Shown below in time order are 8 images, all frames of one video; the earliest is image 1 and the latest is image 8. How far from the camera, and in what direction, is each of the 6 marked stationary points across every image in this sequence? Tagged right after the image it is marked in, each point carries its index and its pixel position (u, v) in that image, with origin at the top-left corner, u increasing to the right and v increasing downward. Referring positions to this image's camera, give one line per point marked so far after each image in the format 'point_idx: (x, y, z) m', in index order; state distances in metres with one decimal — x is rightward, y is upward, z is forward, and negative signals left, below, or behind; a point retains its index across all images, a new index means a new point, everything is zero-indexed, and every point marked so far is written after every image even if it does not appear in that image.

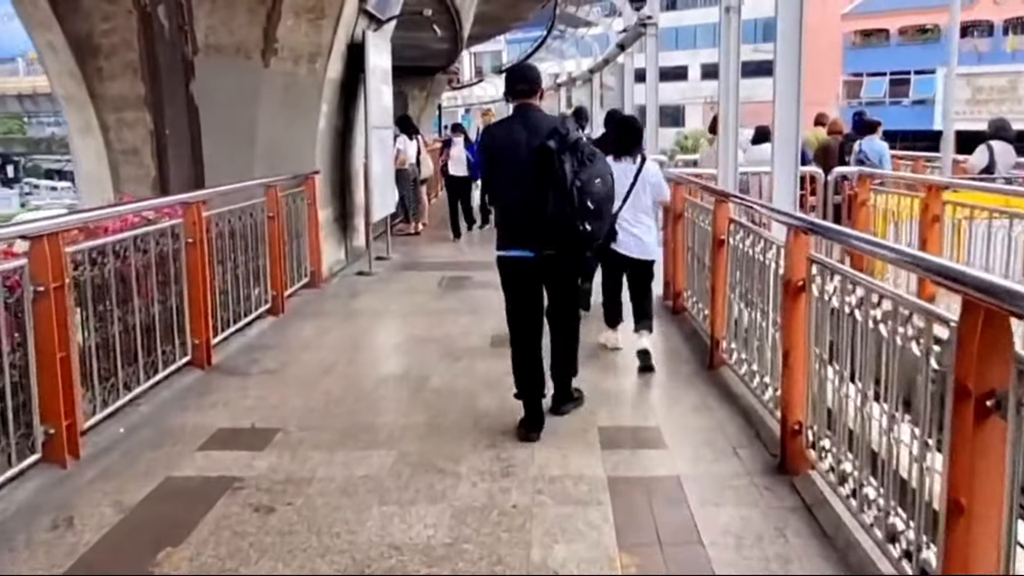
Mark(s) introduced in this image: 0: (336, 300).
0: (-1.1, -0.1, +8.7) m
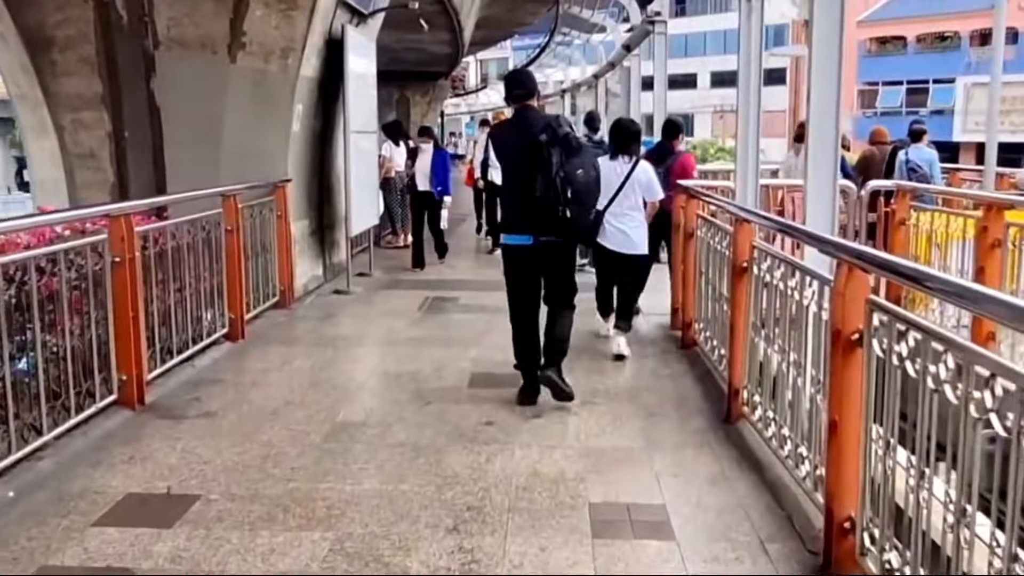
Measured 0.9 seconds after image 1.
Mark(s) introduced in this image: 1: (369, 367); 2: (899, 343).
0: (-1.2, -0.2, +7.8) m
1: (-0.6, -0.4, +6.1) m
2: (+0.8, -0.1, +3.0) m
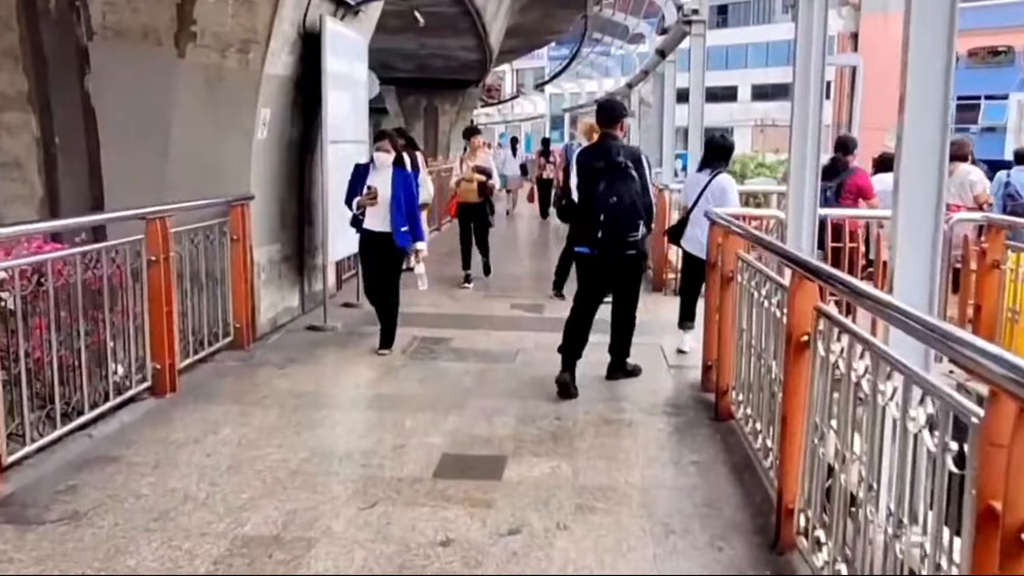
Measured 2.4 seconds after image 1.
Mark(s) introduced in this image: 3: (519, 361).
0: (-1.2, -0.4, +6.5) m
1: (-0.7, -0.5, +4.8) m
2: (+0.7, -0.3, +1.6) m
3: (0.0, -0.4, +6.9) m
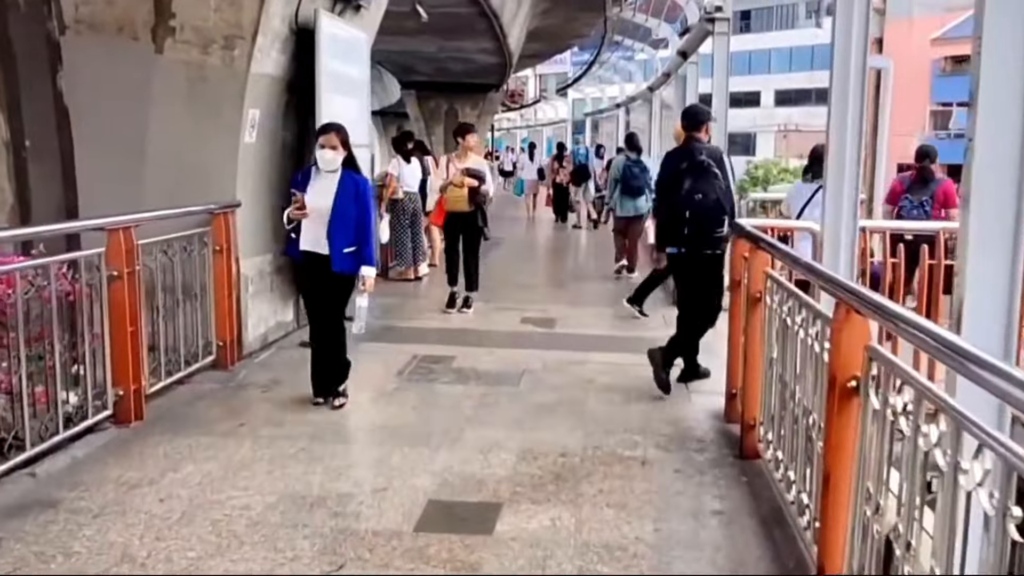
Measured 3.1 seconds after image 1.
0: (-1.2, -0.5, +6.0) m
1: (-0.7, -0.6, +4.3) m
2: (+0.6, -0.3, +1.0) m
3: (0.0, -0.5, +6.3) m
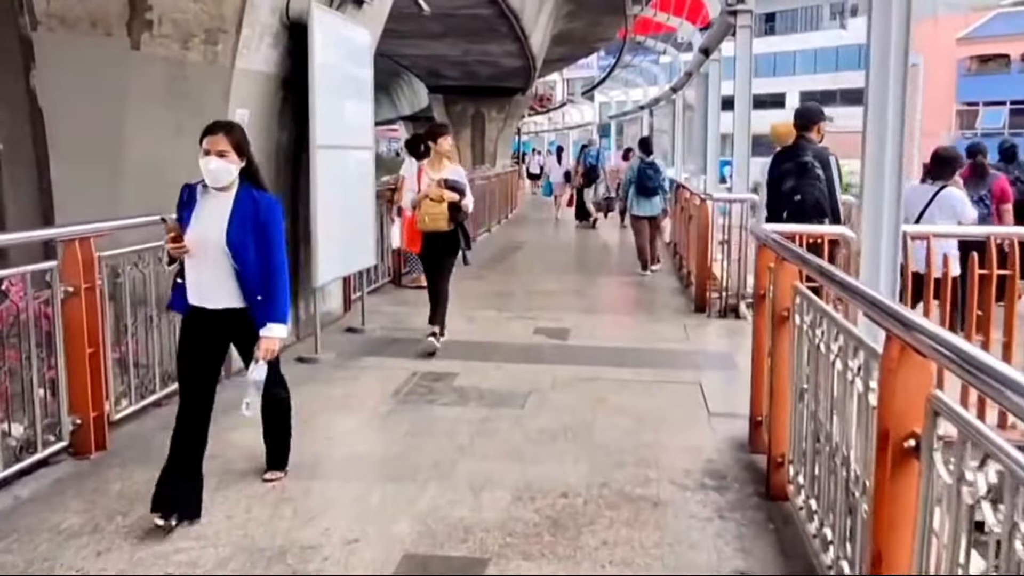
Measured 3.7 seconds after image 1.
0: (-1.1, -0.5, +5.5) m
1: (-0.7, -0.7, +3.8) m
2: (+0.6, -0.4, +0.5) m
3: (+0.1, -0.5, +5.8) m
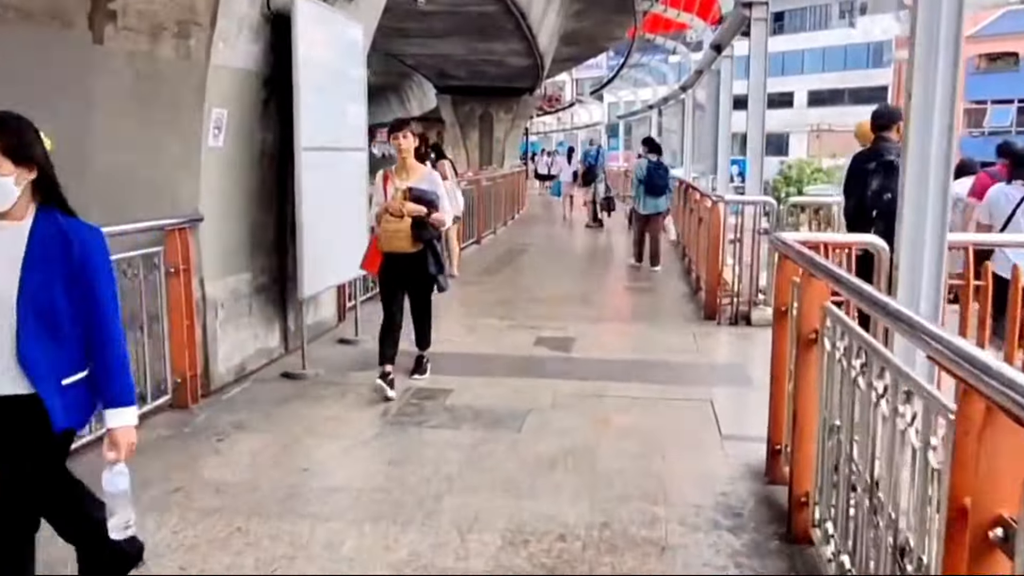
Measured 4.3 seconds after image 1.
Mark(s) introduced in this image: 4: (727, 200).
0: (-1.2, -0.6, +5.0) m
1: (-0.8, -0.7, +3.3) m
2: (+0.5, -0.4, +0.1) m
3: (+0.1, -0.6, +5.3) m
4: (+1.3, +0.5, +8.2) m
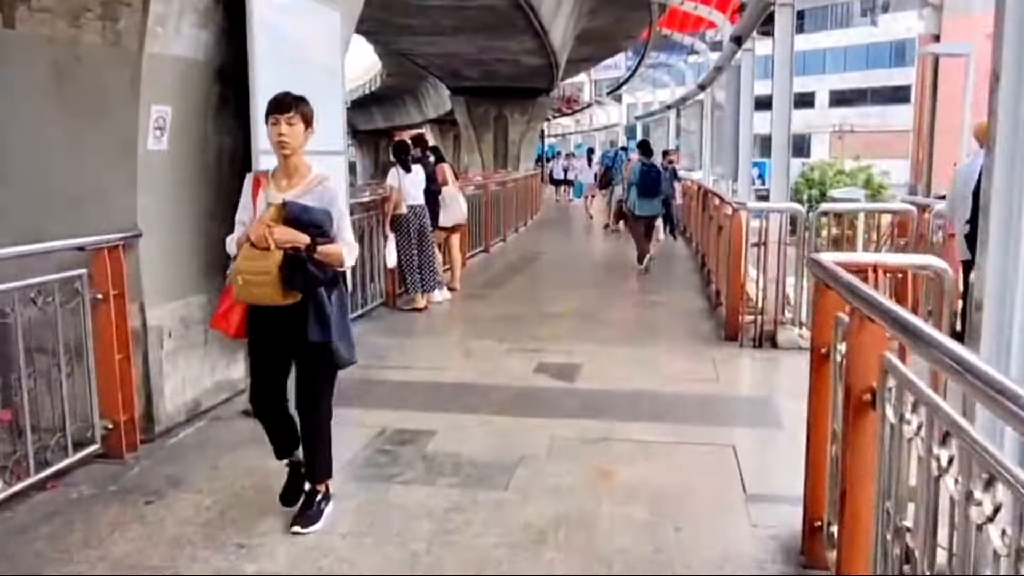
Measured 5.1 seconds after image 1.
0: (-1.2, -0.7, +4.2) m
1: (-0.8, -0.8, +2.5) m
2: (+0.4, -0.5, -0.8) m
3: (0.0, -0.7, +4.5) m
4: (+1.3, +0.4, +7.4) m
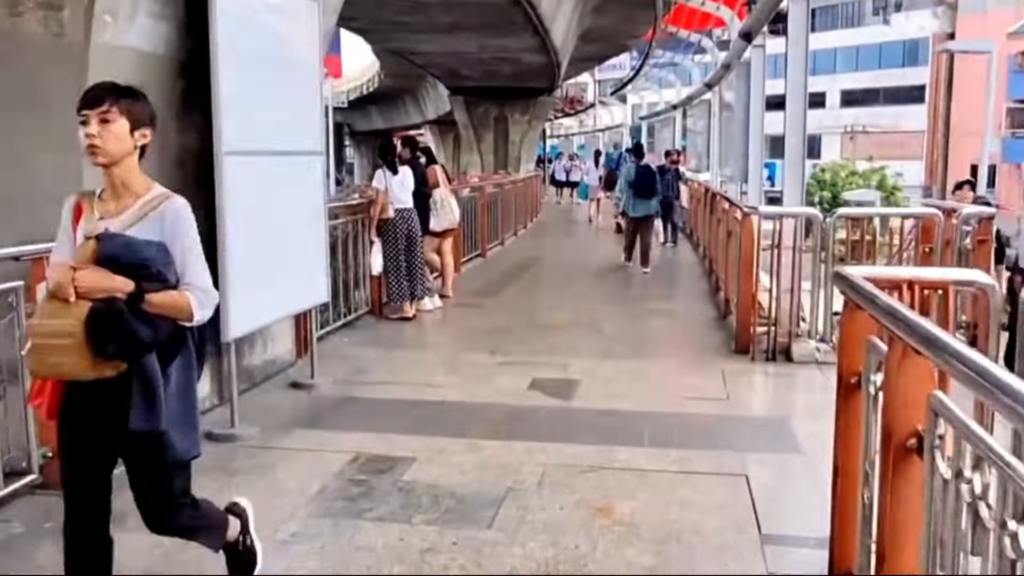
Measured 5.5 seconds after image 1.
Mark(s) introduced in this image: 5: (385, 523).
0: (-1.3, -0.7, +3.7) m
1: (-0.9, -0.8, +2.0) m
2: (+0.3, -0.6, -1.3) m
3: (0.0, -0.7, +4.0) m
4: (+1.2, +0.4, +6.8) m
5: (-0.4, -0.7, +4.0) m
